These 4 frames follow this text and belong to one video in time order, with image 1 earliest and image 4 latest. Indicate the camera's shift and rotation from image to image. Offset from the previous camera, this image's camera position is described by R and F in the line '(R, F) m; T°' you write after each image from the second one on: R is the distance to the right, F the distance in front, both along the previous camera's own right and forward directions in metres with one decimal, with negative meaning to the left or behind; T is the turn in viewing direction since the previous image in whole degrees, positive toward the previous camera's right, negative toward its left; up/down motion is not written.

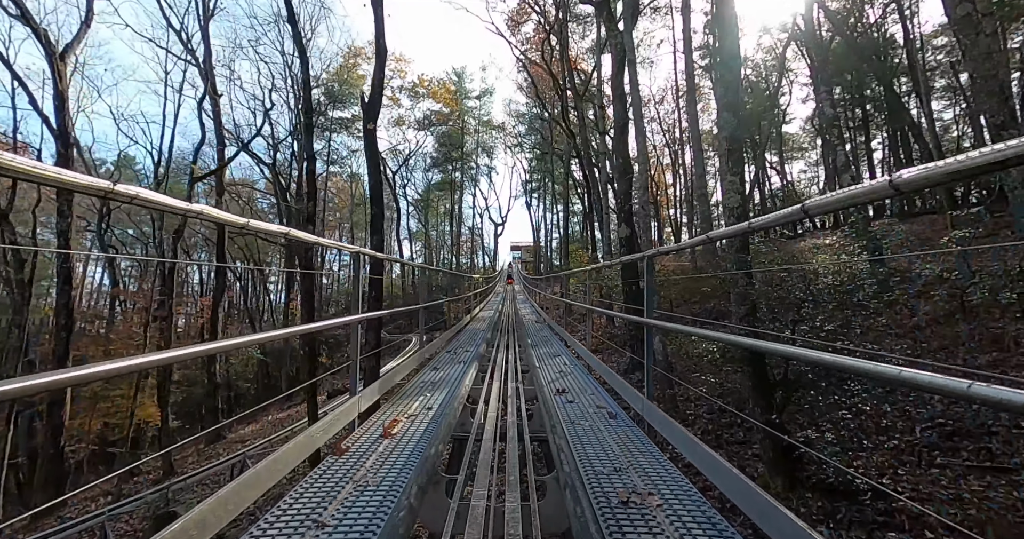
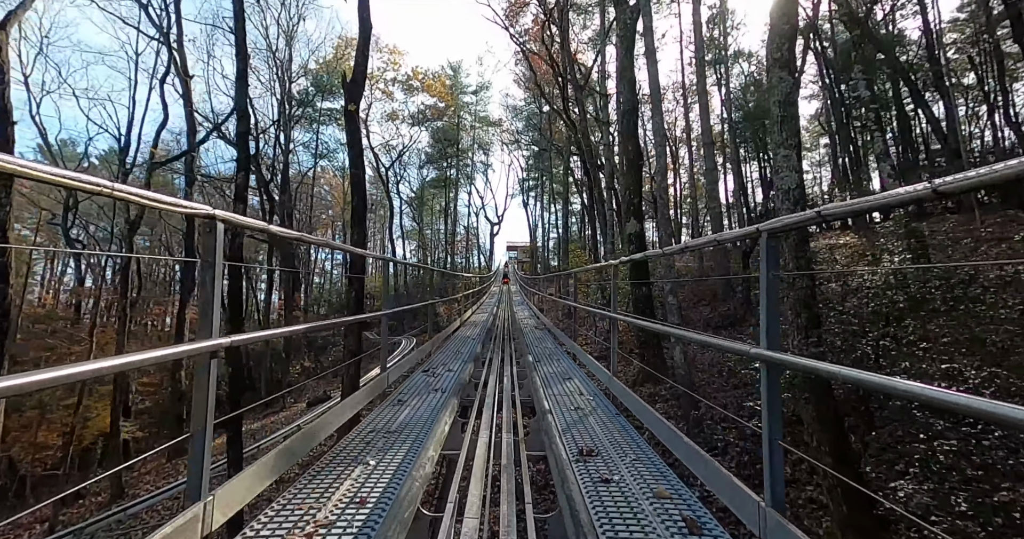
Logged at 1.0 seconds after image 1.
(0.0, +0.7) m; +1°
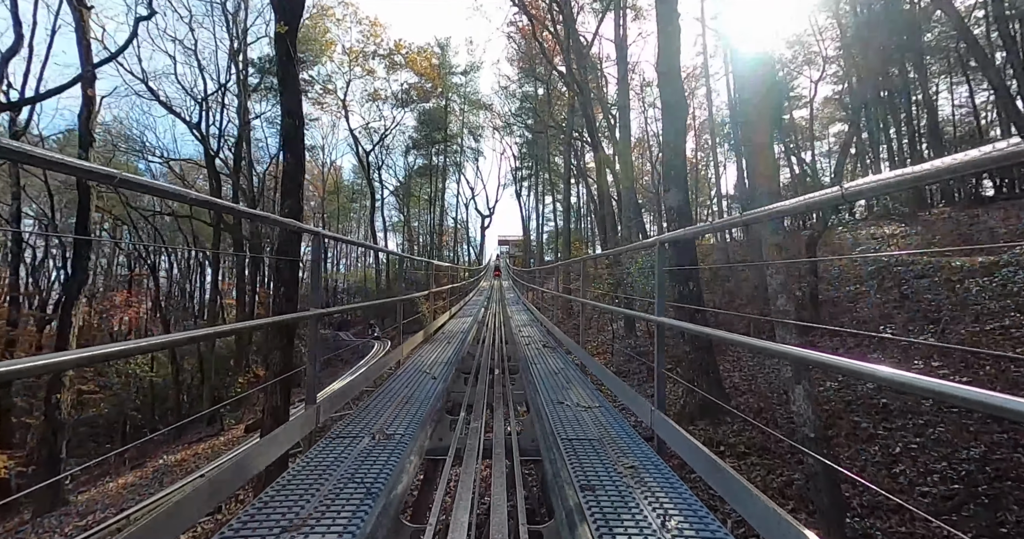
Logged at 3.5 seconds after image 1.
(0.0, +1.8) m; +1°
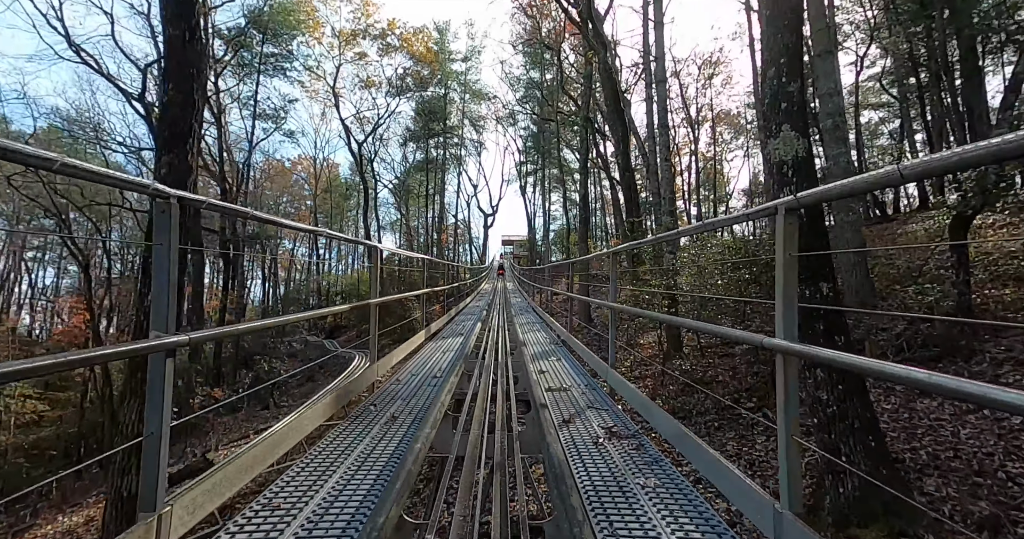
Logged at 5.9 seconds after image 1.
(-0.1, +1.7) m; 0°
